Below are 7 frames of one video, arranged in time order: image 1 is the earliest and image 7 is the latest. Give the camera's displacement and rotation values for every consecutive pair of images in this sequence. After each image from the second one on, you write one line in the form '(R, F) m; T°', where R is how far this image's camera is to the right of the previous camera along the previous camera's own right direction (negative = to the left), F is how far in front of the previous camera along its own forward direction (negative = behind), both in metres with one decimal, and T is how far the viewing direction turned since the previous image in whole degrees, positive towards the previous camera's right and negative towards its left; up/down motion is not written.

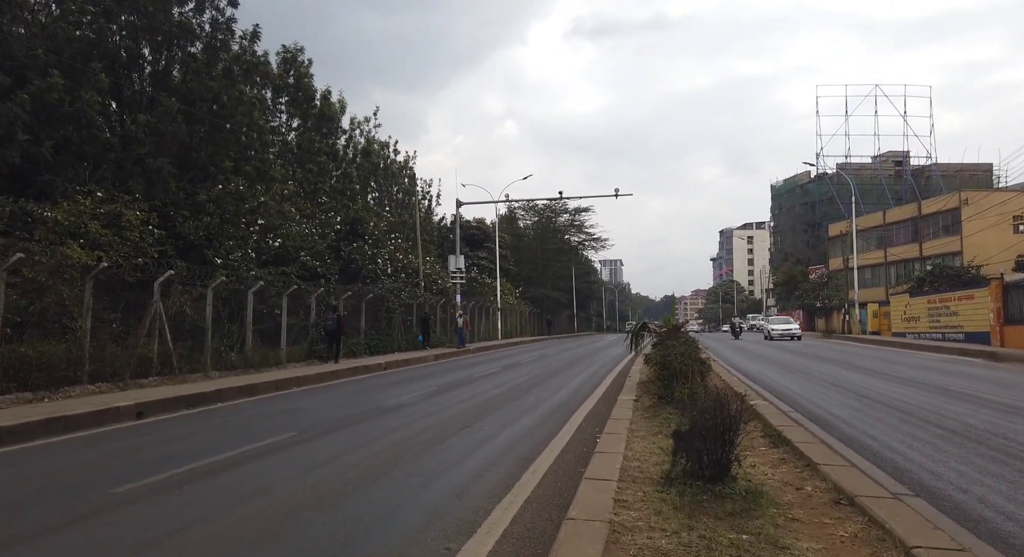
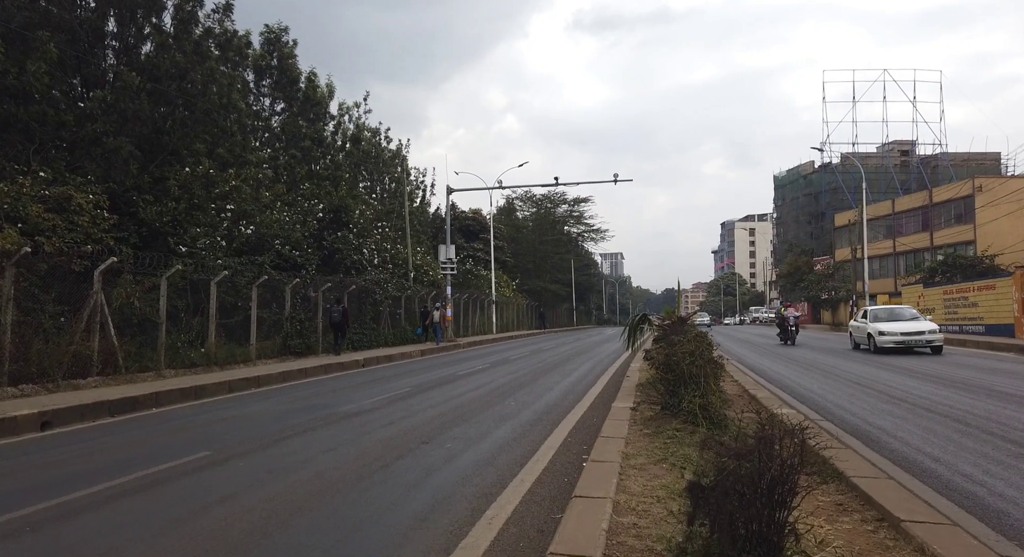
(+0.3, +1.6) m; 0°
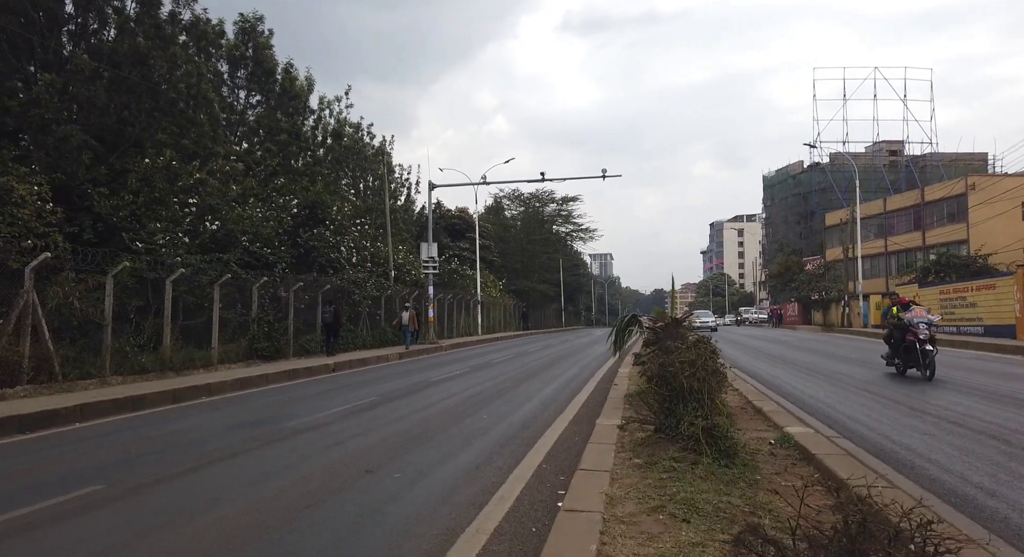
(+0.2, +1.1) m; +1°
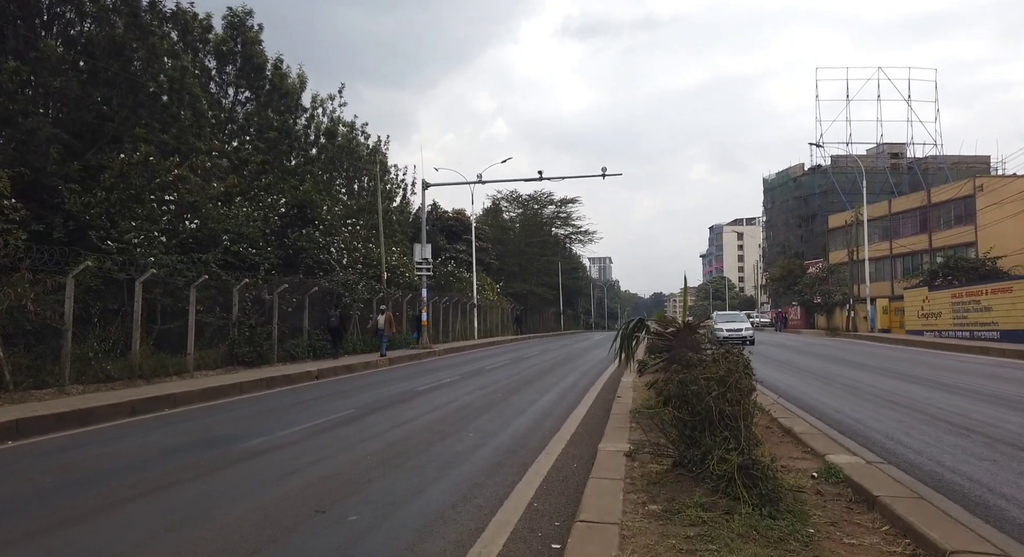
(+0.1, +1.0) m; 0°
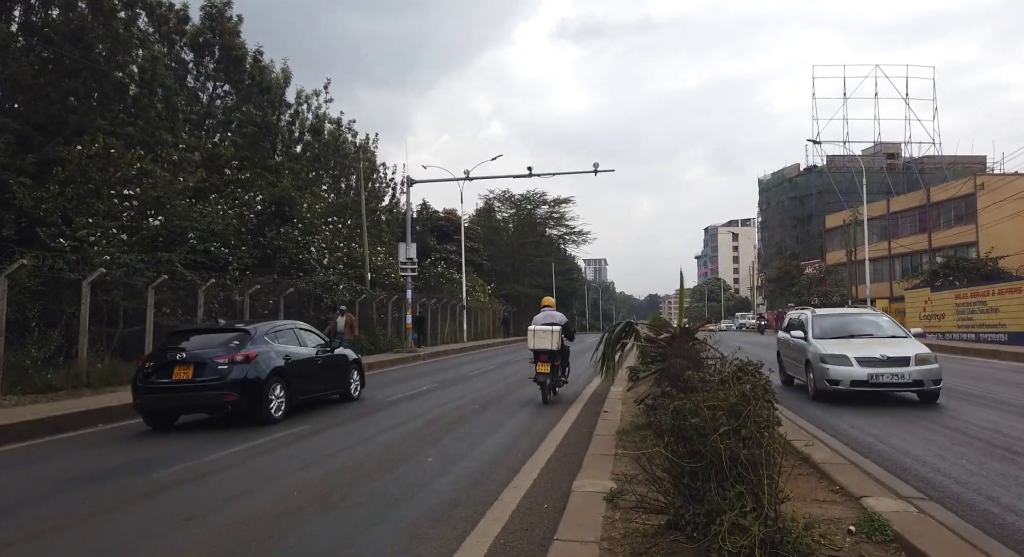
(+0.3, +1.1) m; 0°
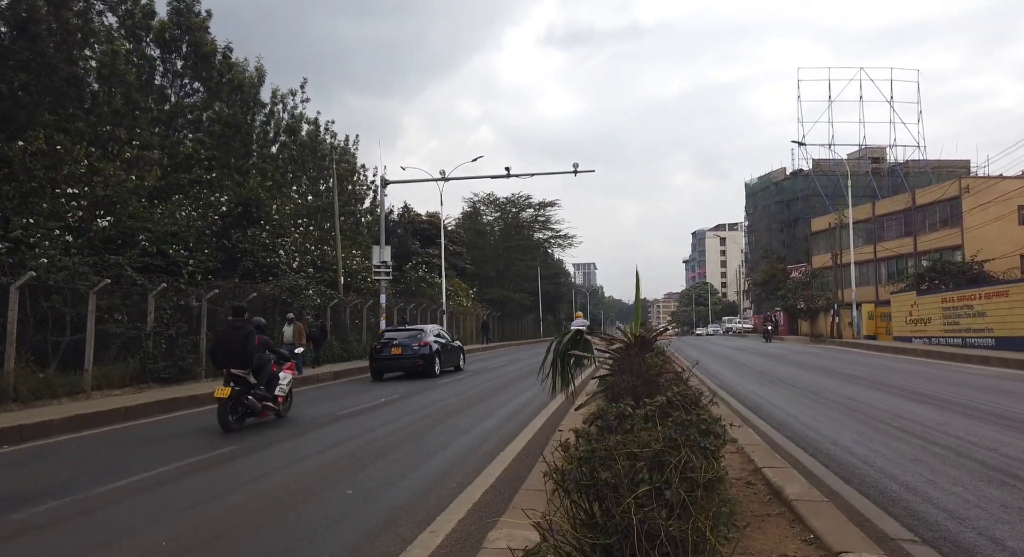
(+0.5, +0.8) m; +1°
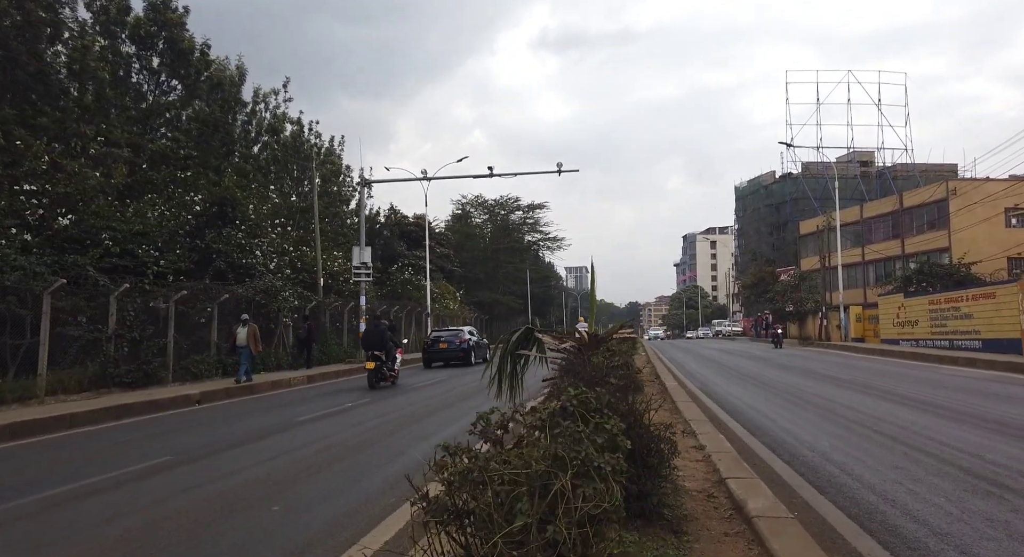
(+0.3, +0.5) m; +1°
